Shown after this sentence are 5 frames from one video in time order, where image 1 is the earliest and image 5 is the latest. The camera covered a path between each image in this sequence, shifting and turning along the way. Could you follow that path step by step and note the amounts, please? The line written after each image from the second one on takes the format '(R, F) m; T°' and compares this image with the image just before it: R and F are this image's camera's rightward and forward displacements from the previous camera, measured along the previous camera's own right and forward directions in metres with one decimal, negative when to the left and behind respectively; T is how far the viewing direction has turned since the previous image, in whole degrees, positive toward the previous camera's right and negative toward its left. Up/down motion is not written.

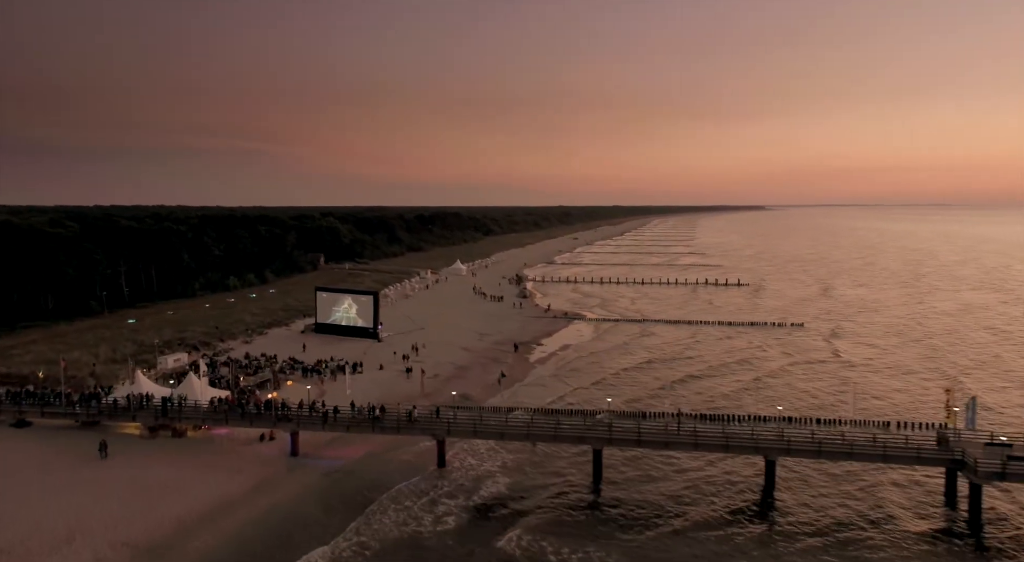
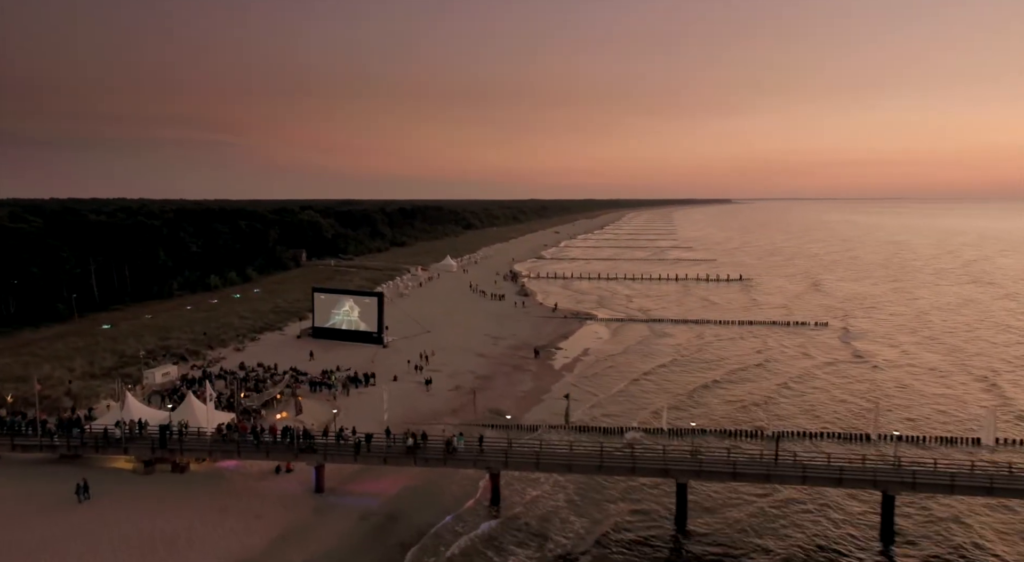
(-3.2, +4.4) m; +3°
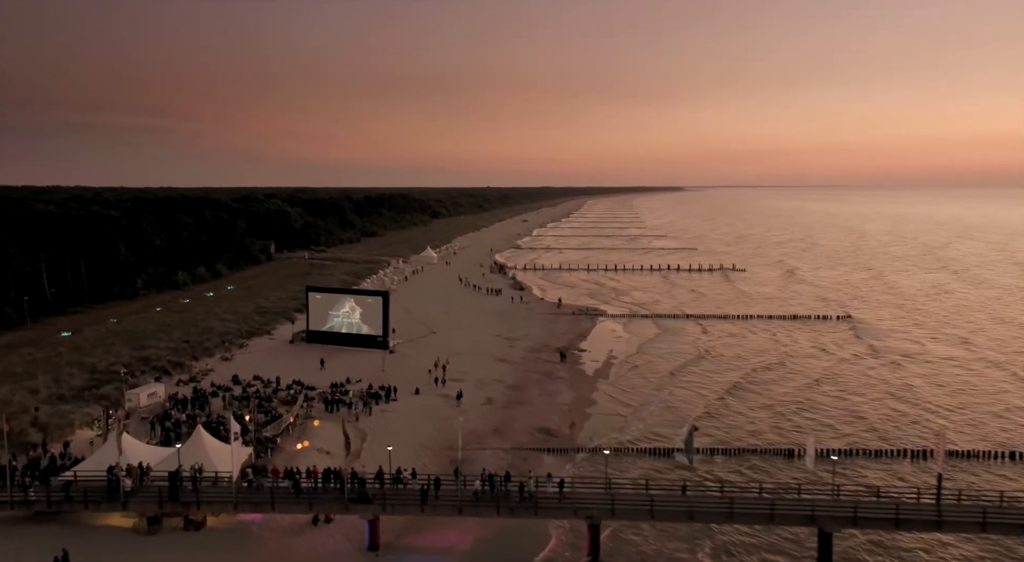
(-3.9, +5.0) m; +4°
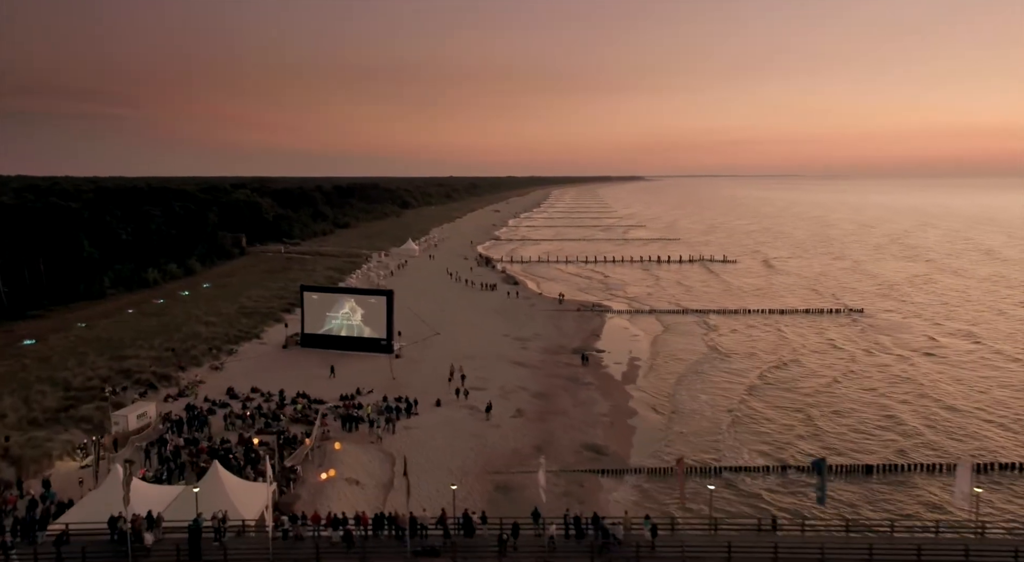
(-2.9, +3.5) m; +3°
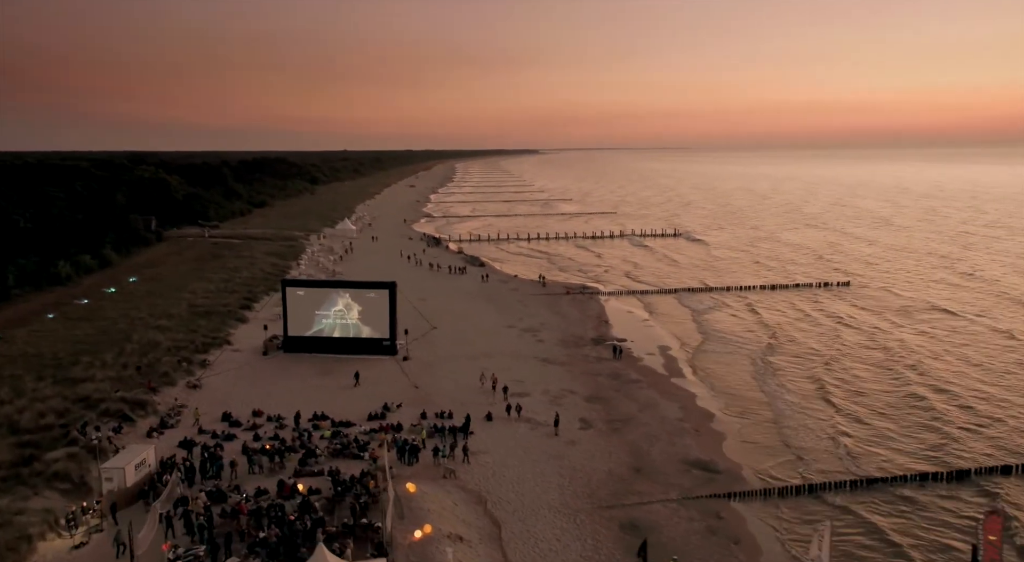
(-5.6, +5.5) m; +8°
